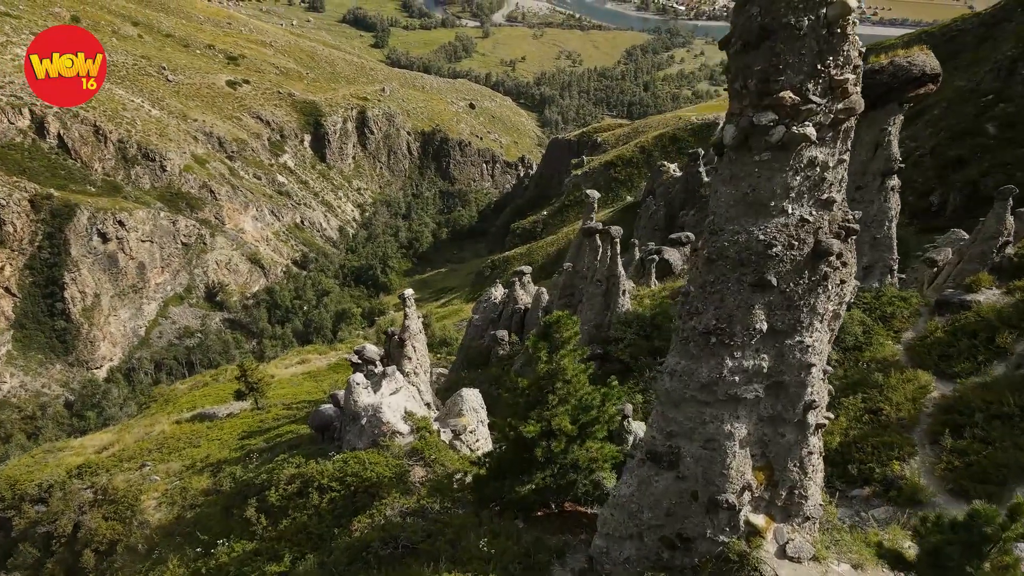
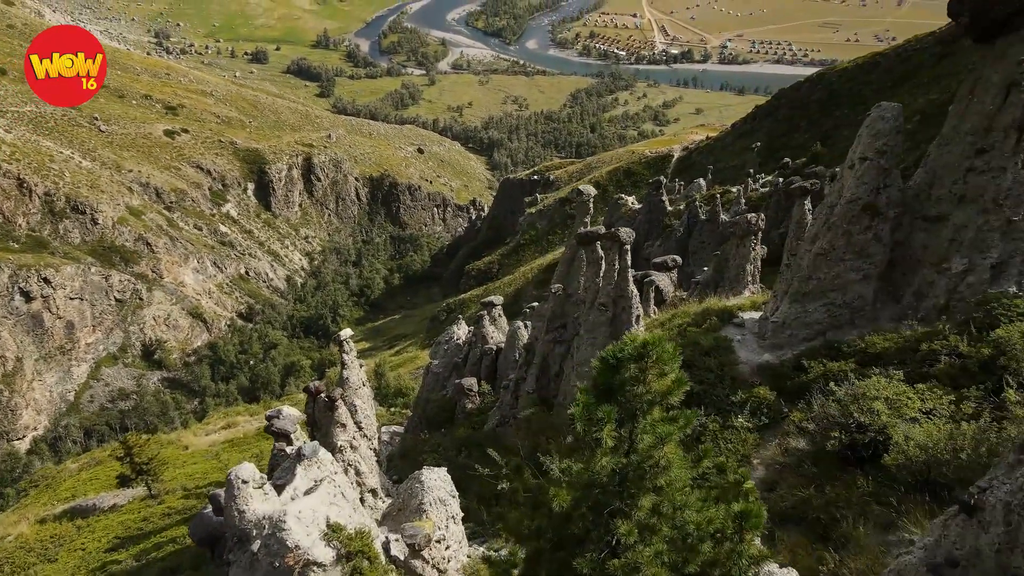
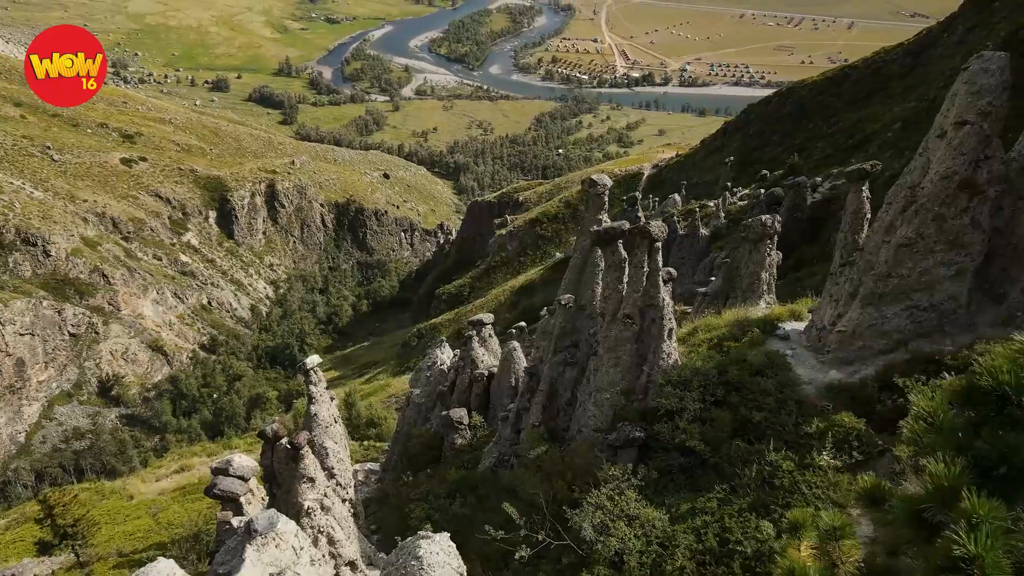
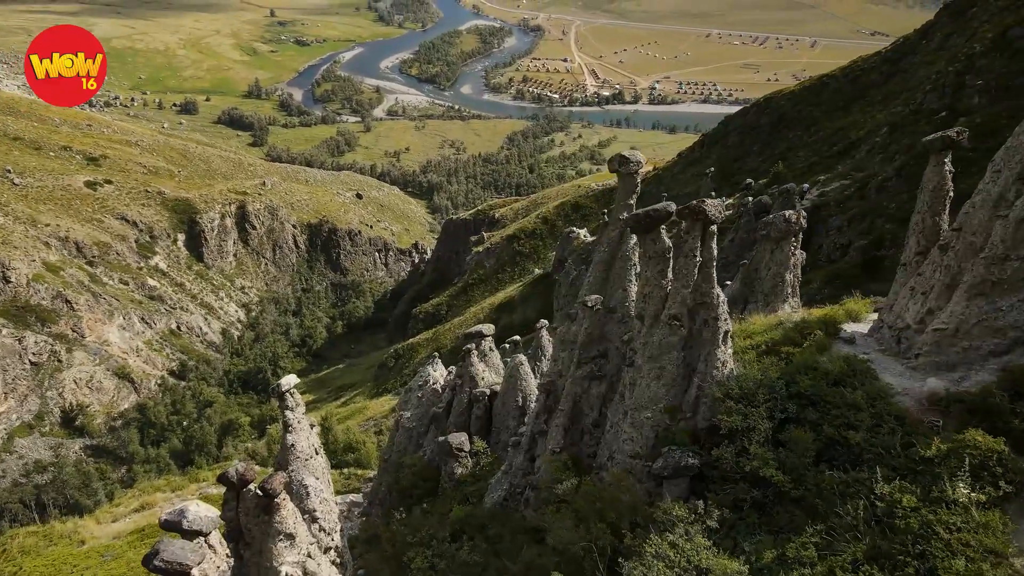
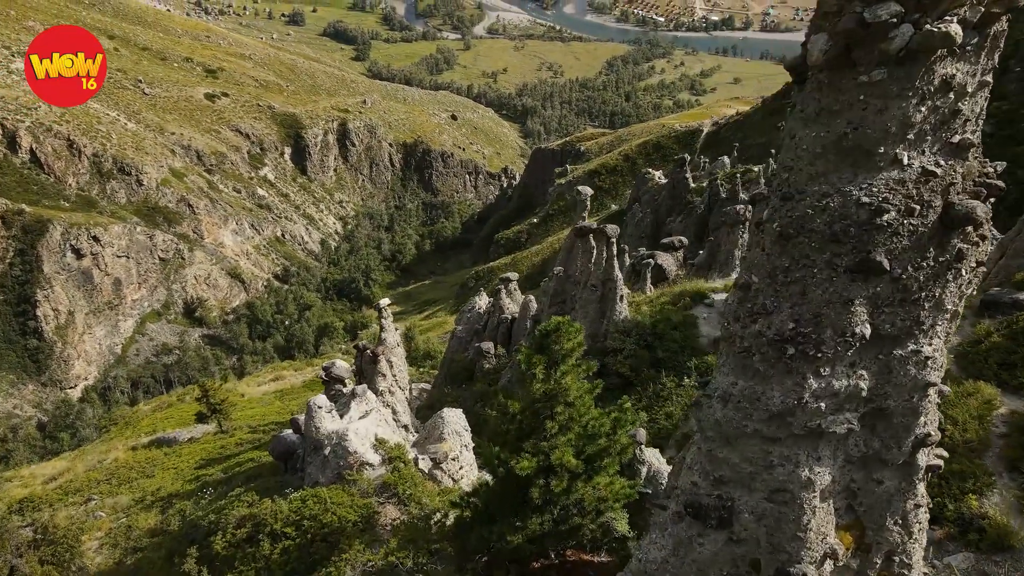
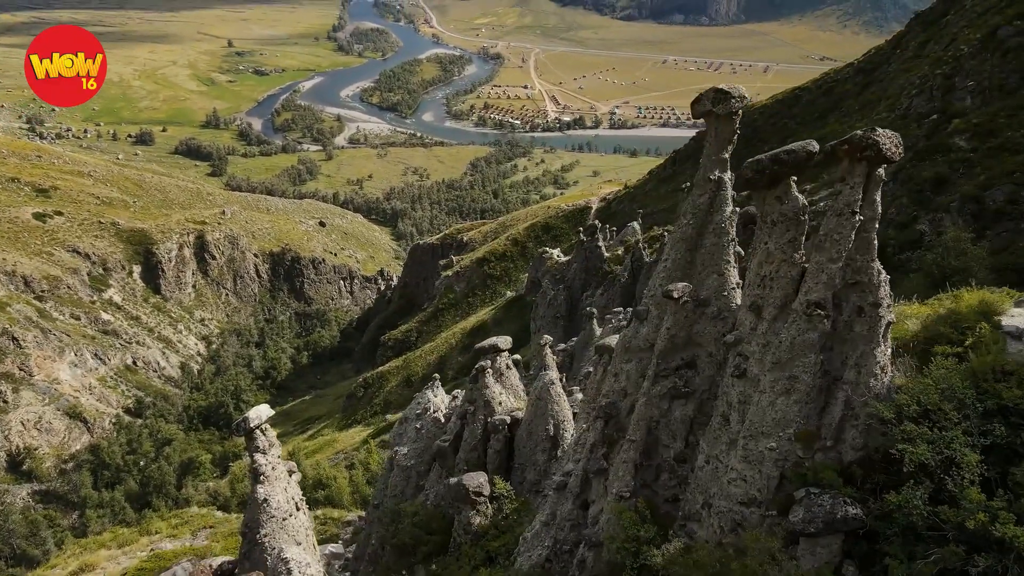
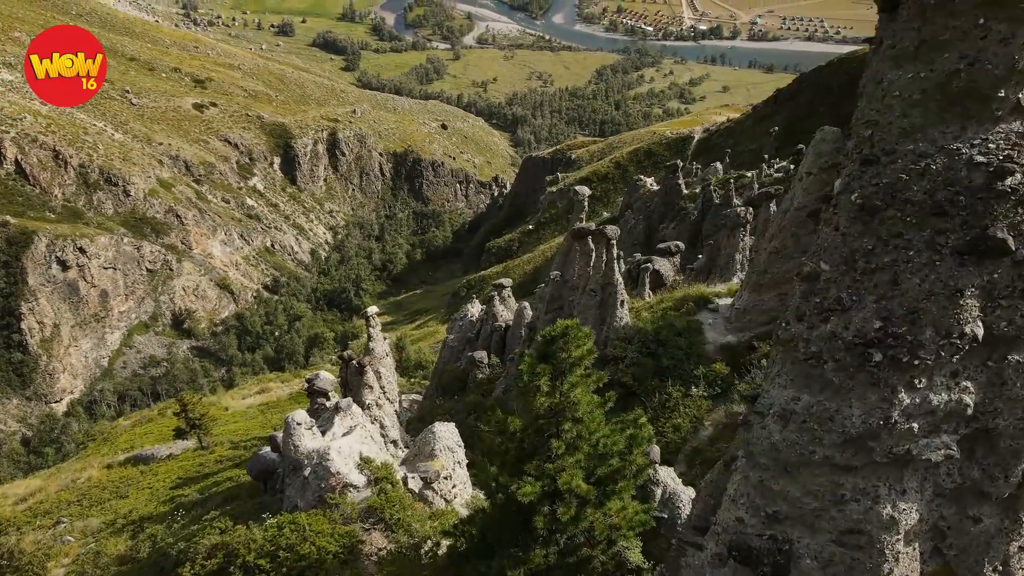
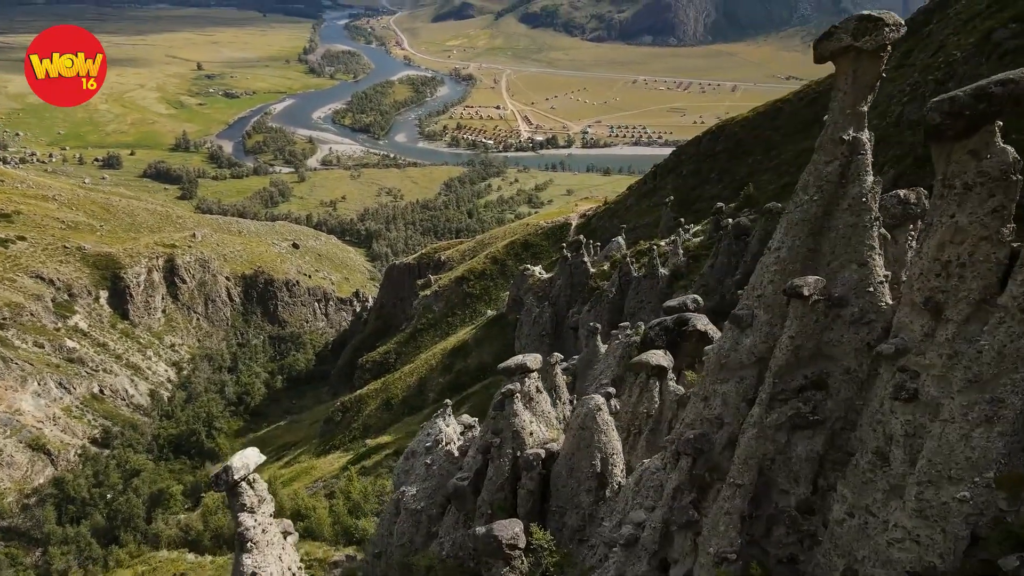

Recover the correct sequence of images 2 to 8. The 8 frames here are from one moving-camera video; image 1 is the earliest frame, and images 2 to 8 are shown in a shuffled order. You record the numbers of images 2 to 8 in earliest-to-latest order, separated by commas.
5, 7, 2, 3, 4, 6, 8
